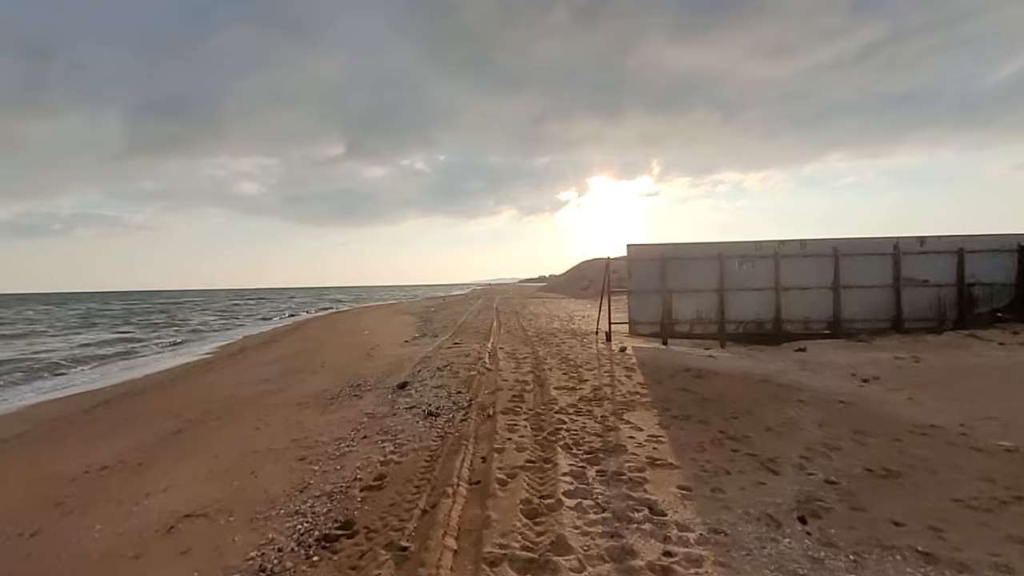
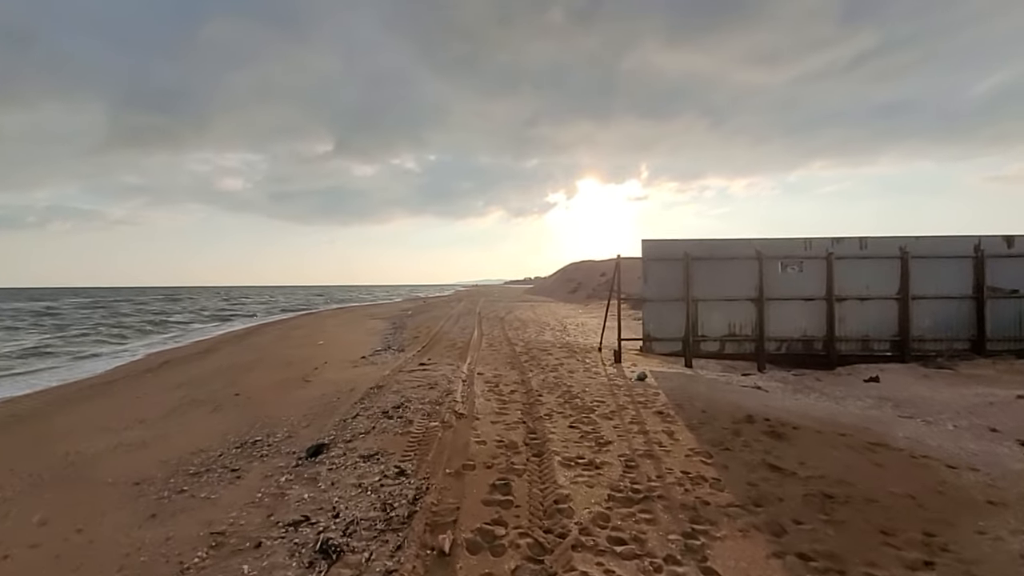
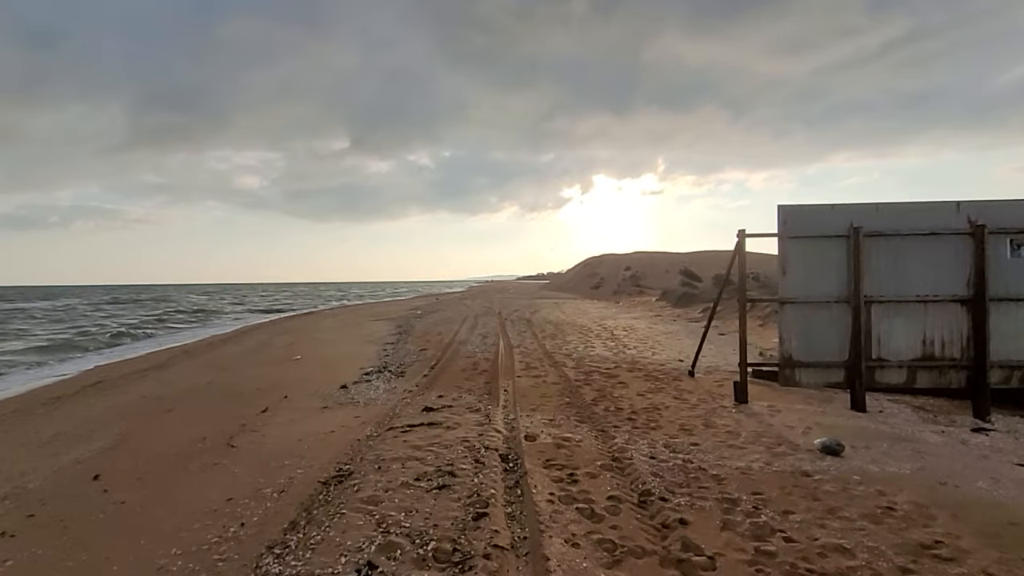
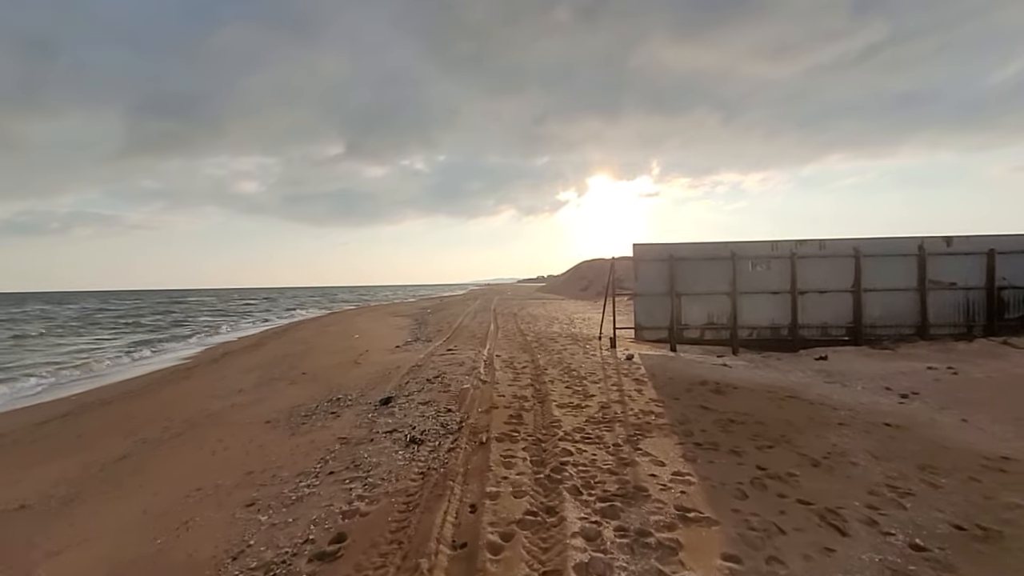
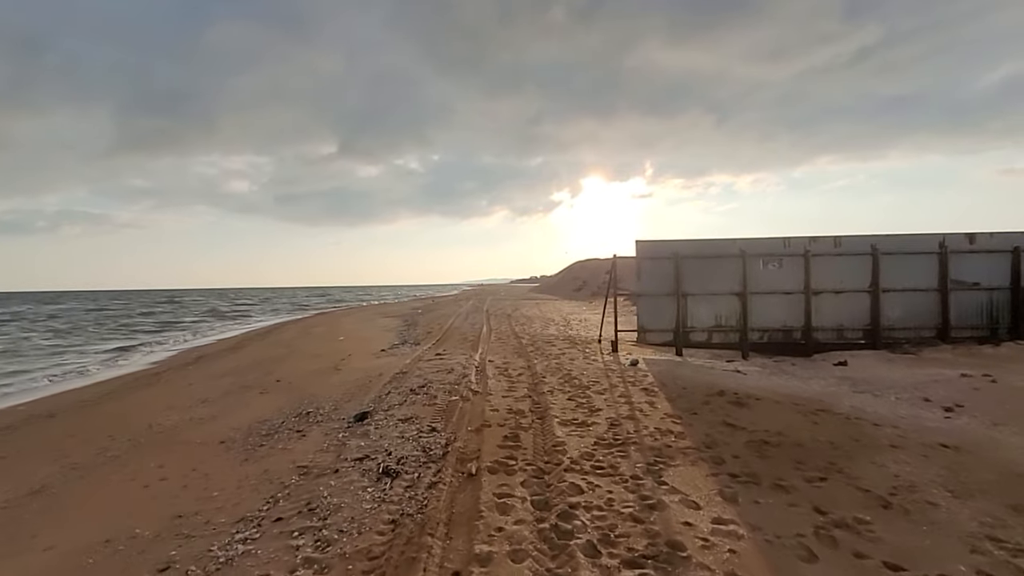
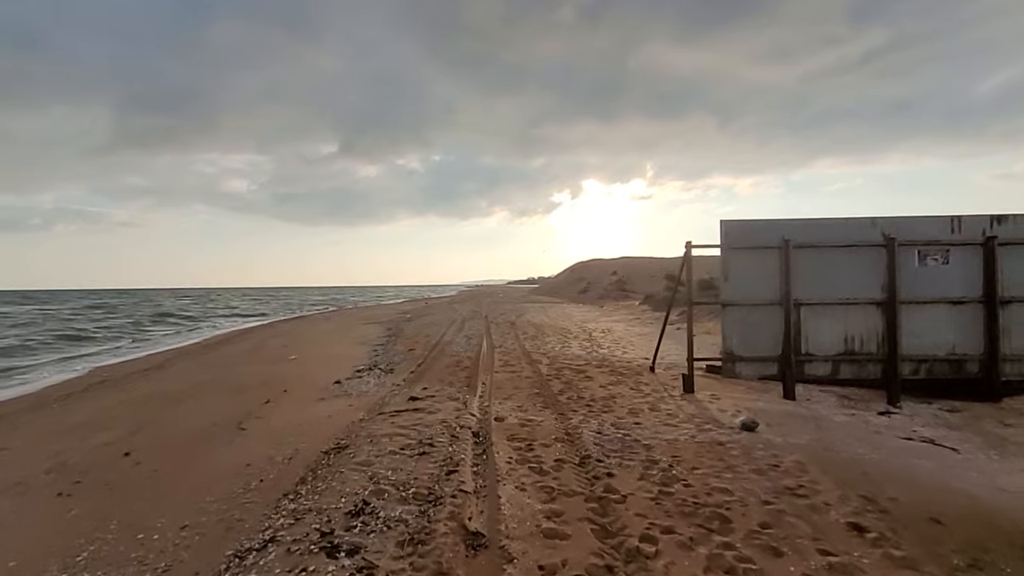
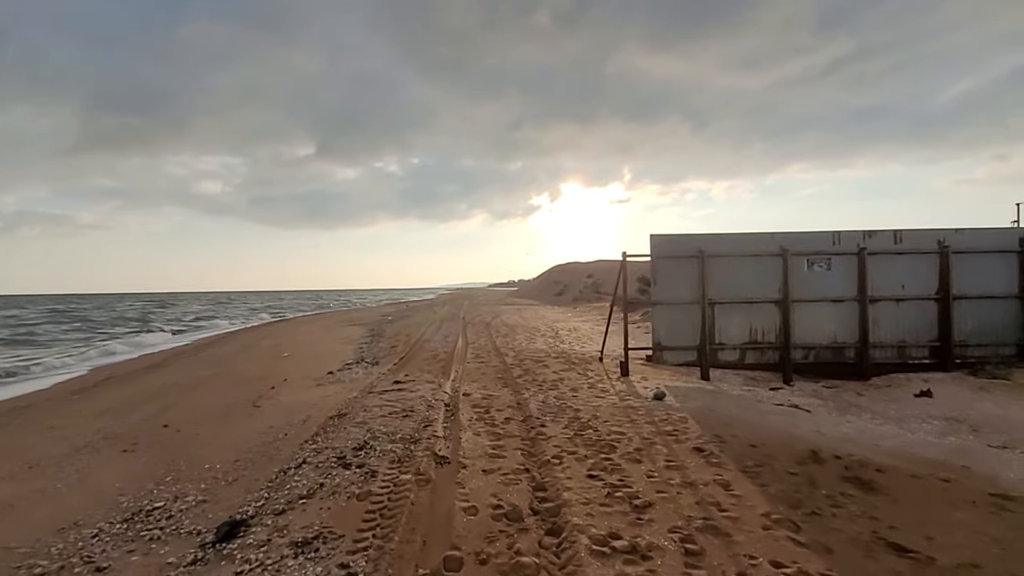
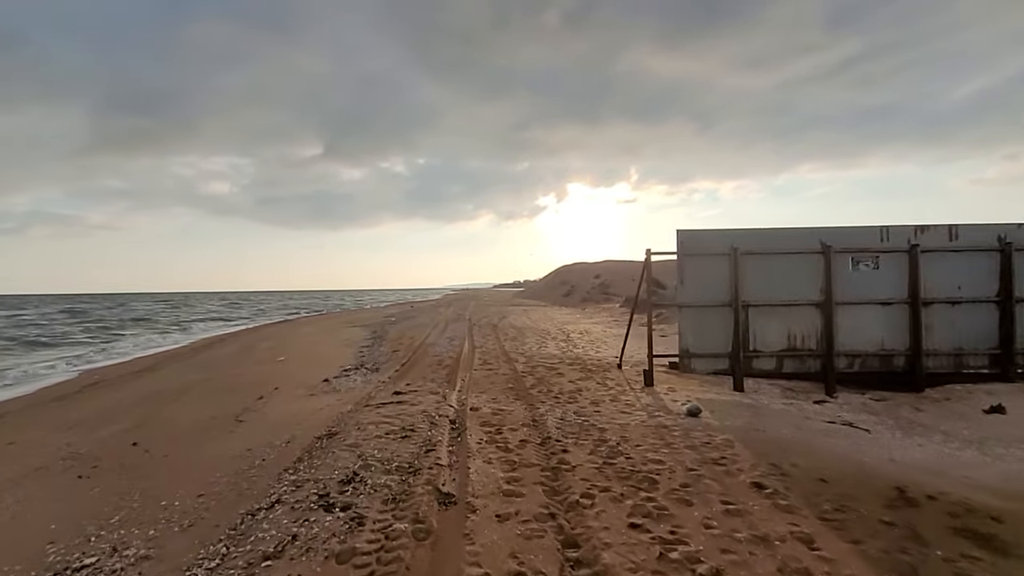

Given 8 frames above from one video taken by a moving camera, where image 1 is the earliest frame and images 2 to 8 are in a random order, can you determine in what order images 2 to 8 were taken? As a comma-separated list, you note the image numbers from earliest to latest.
4, 5, 2, 7, 8, 6, 3
